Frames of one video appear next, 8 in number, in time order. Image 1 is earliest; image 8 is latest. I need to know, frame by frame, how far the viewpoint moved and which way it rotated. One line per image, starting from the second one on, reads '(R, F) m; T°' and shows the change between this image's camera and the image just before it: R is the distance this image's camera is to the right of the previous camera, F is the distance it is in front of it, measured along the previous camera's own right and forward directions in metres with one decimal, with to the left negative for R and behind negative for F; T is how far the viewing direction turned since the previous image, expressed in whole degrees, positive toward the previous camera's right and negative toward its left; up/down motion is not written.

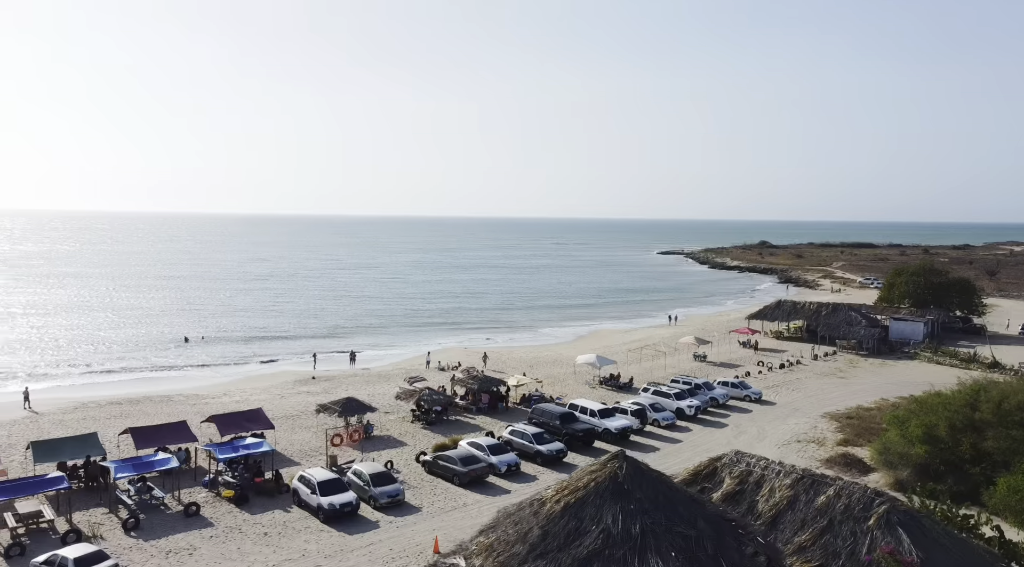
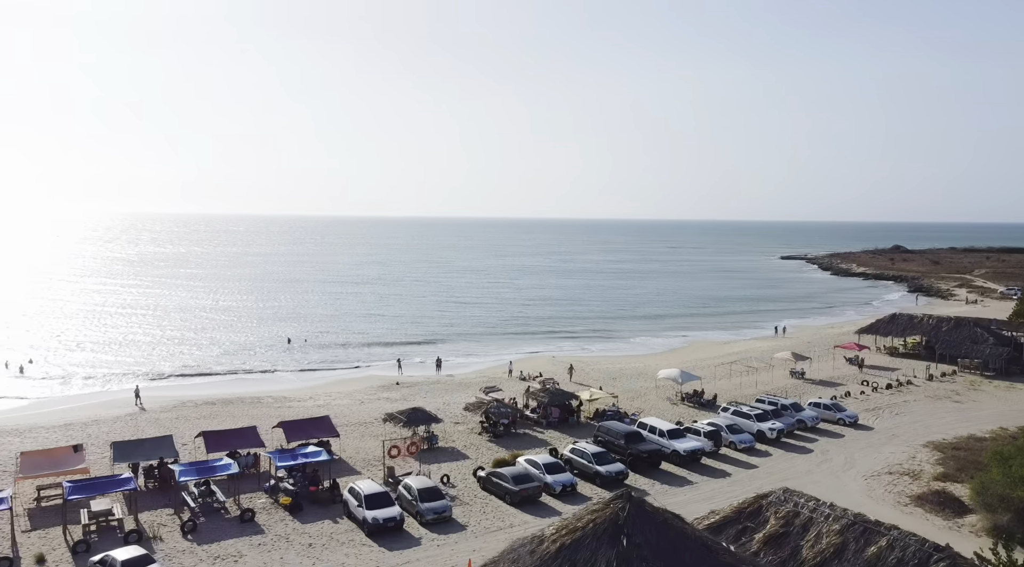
(+1.4, +0.4) m; -8°
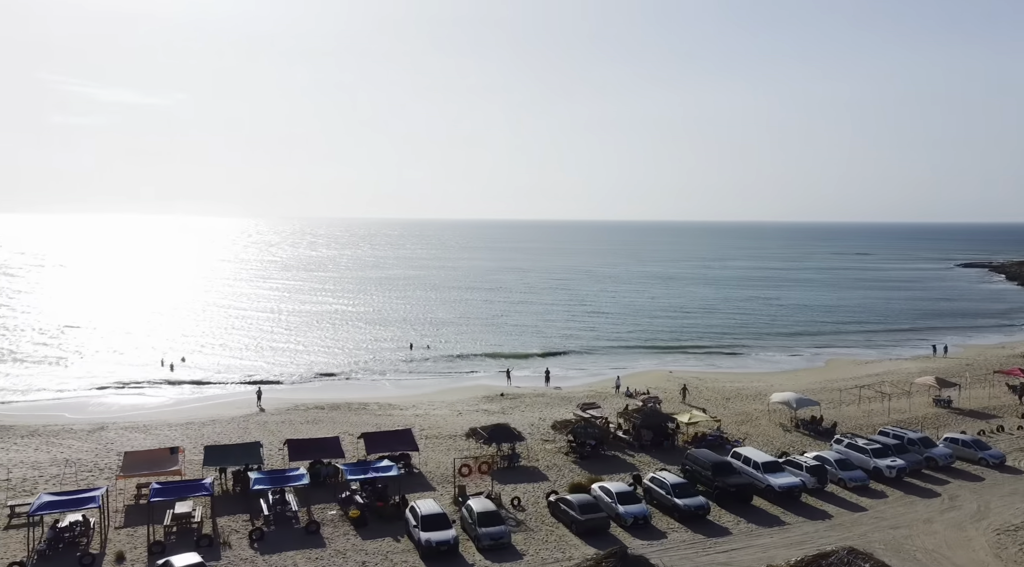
(+1.8, +0.7) m; -11°
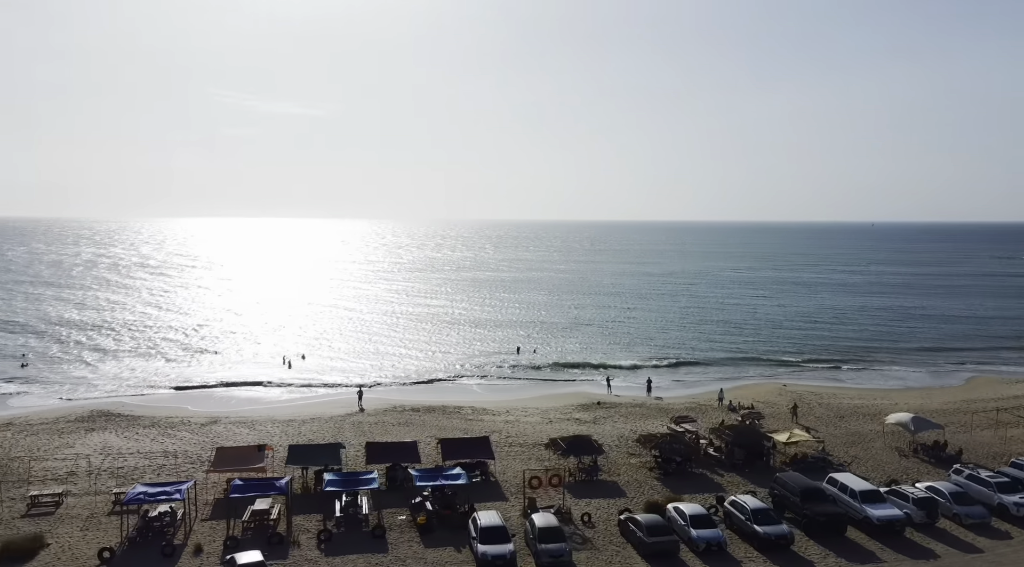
(+1.4, +0.4) m; -10°
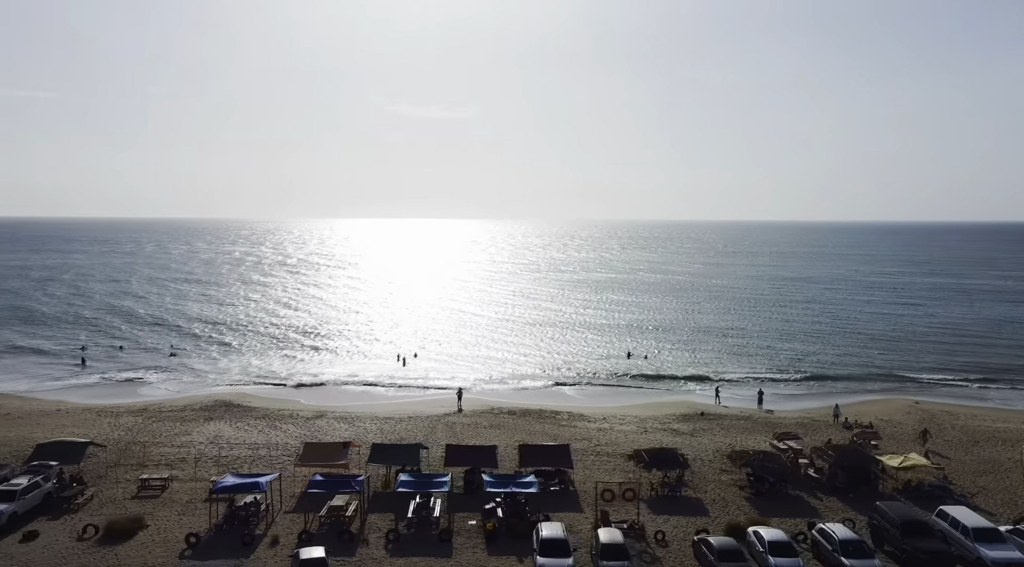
(+1.5, +0.3) m; -10°
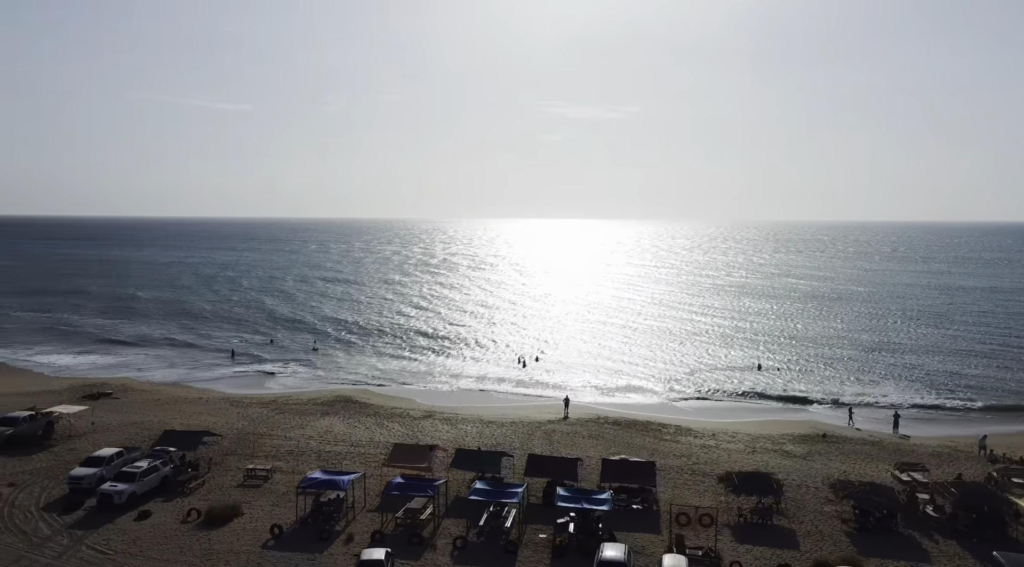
(+1.9, +0.1) m; -11°
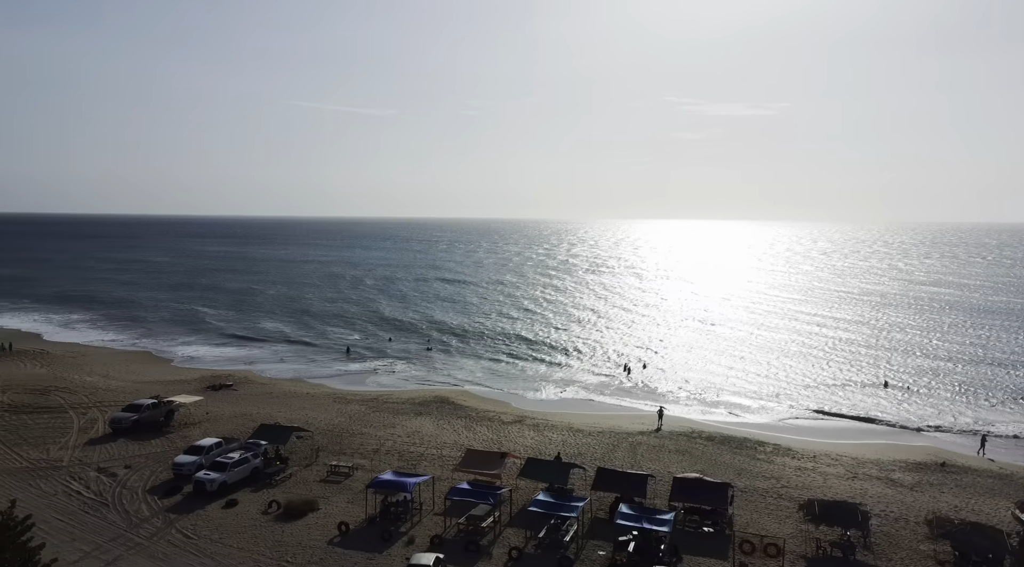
(+1.7, 0.0) m; -10°
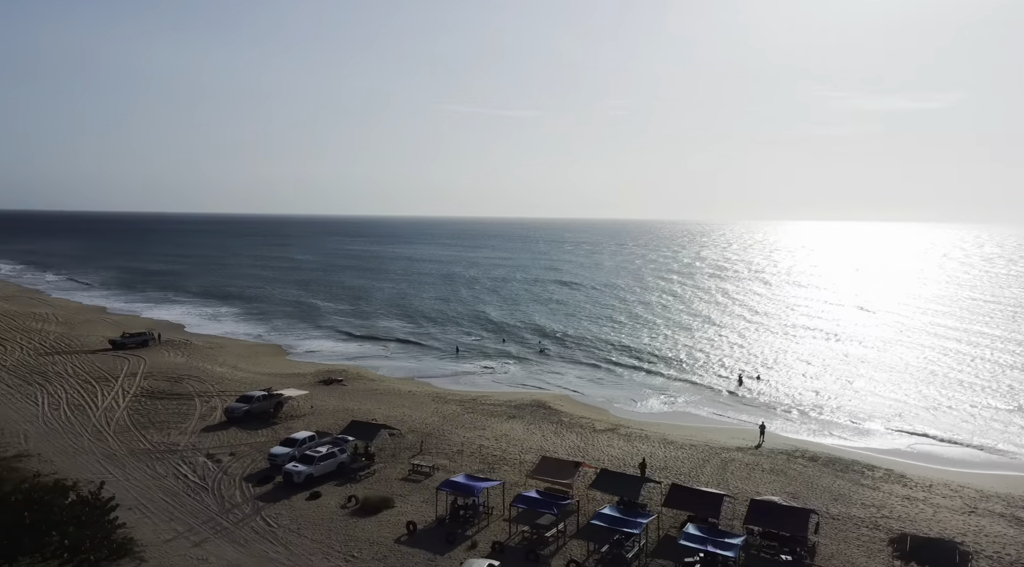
(+1.7, -0.1) m; -10°
